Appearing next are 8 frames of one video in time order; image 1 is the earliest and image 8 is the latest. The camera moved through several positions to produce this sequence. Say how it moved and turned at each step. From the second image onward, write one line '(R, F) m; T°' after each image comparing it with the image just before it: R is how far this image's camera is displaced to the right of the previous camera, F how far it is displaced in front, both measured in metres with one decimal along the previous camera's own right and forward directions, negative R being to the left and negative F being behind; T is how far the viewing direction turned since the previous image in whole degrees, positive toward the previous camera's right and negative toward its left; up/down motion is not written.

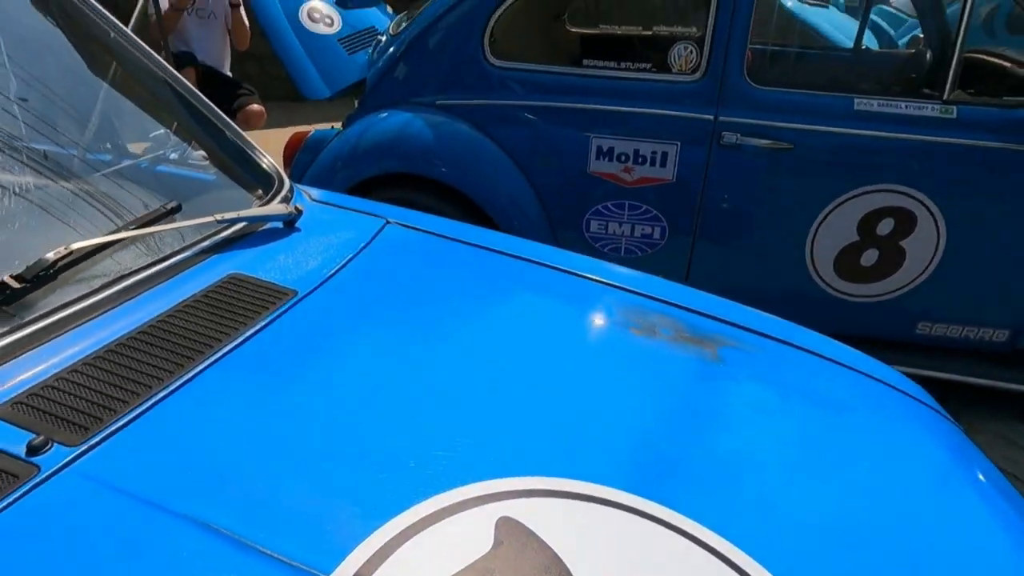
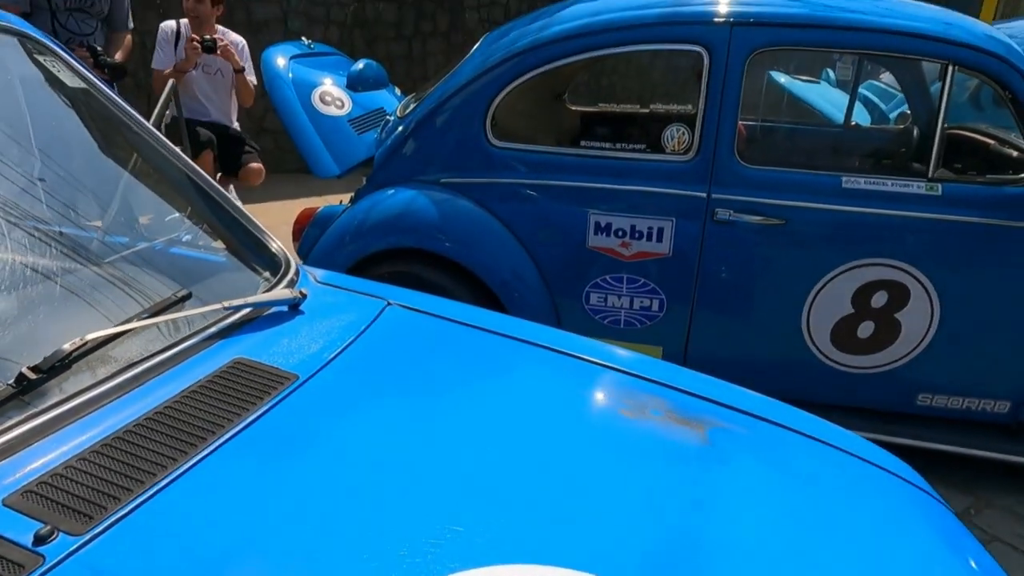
(0.0, -0.1) m; -1°
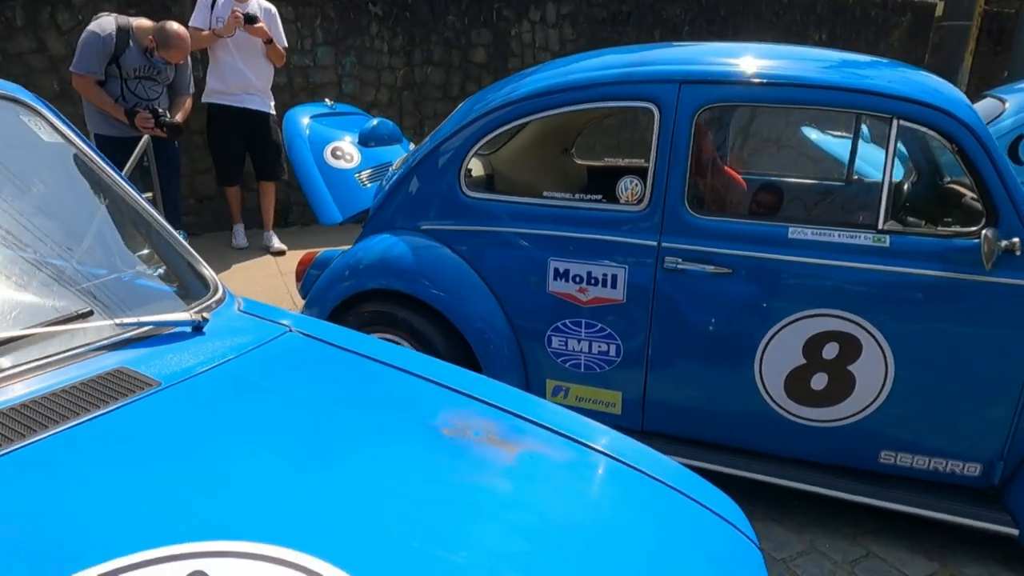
(+0.6, -0.1) m; -7°
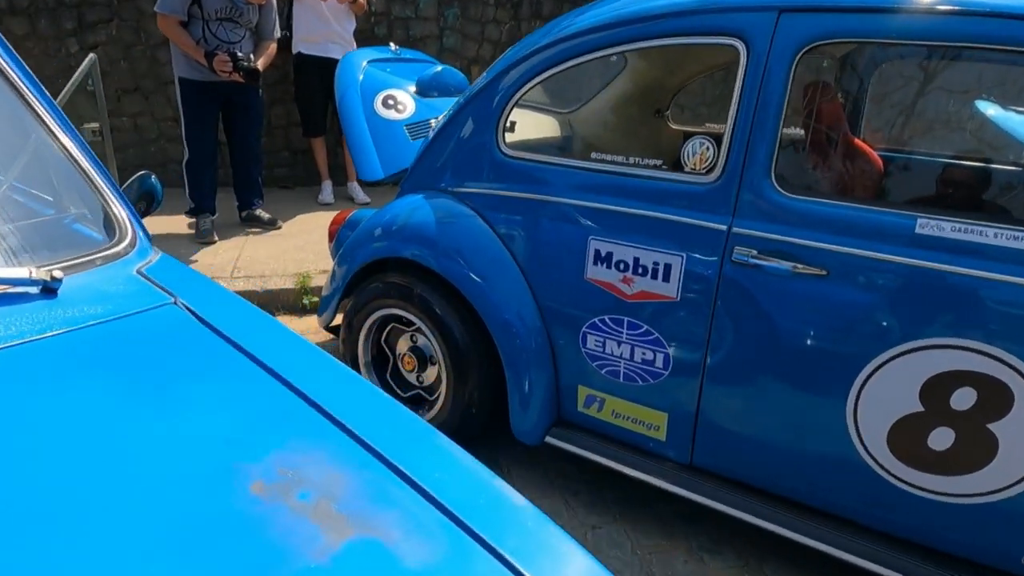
(+0.4, +0.6) m; -11°
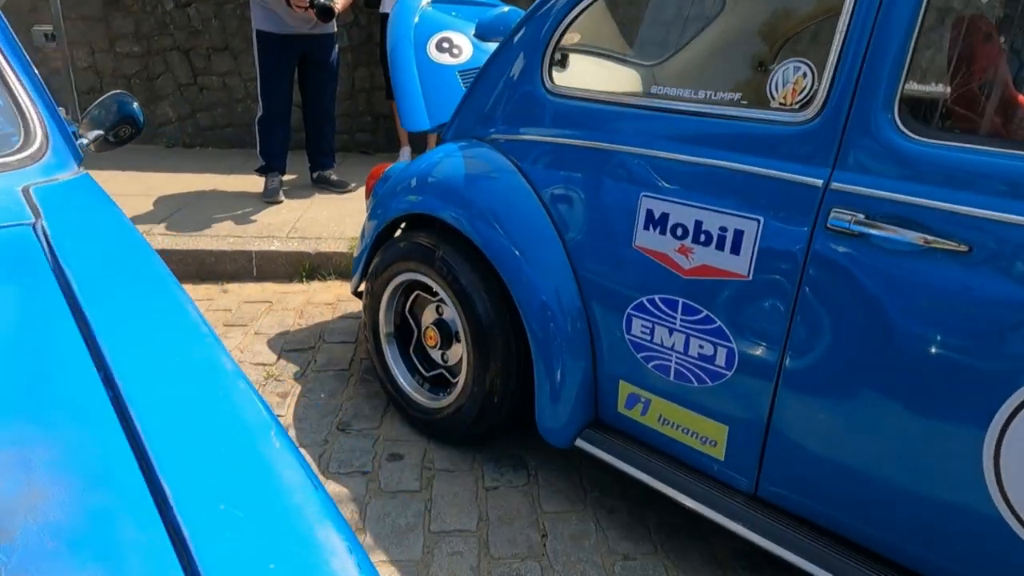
(+0.2, +0.5) m; -9°
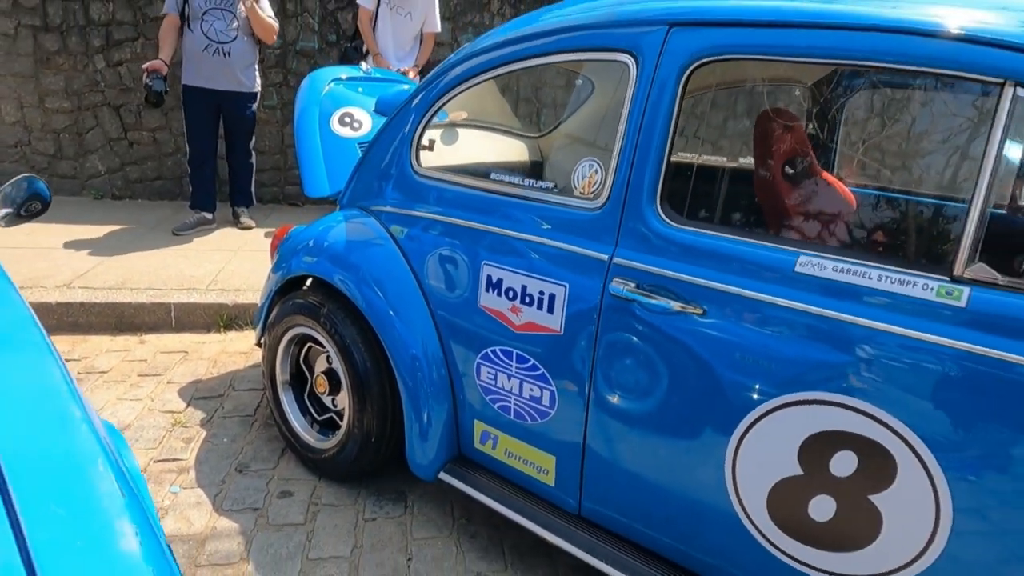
(+0.3, -0.4) m; +4°
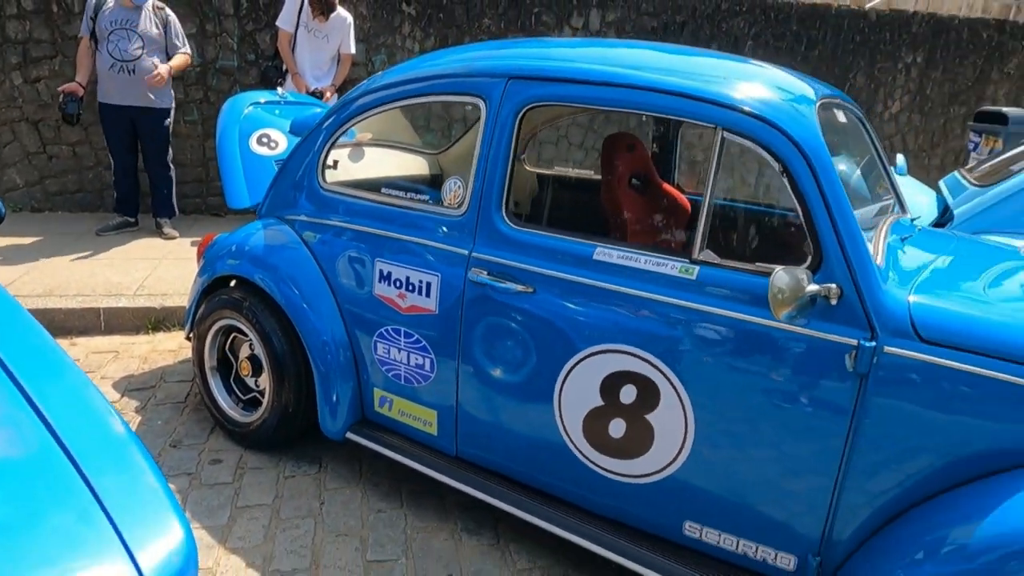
(+0.2, -0.6) m; +6°
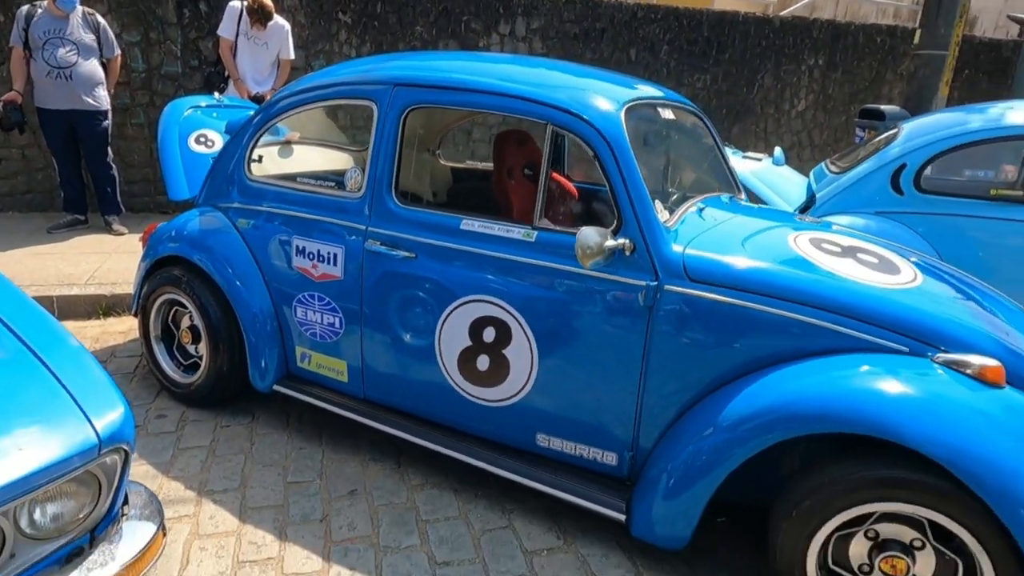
(+0.4, -0.6) m; +3°
